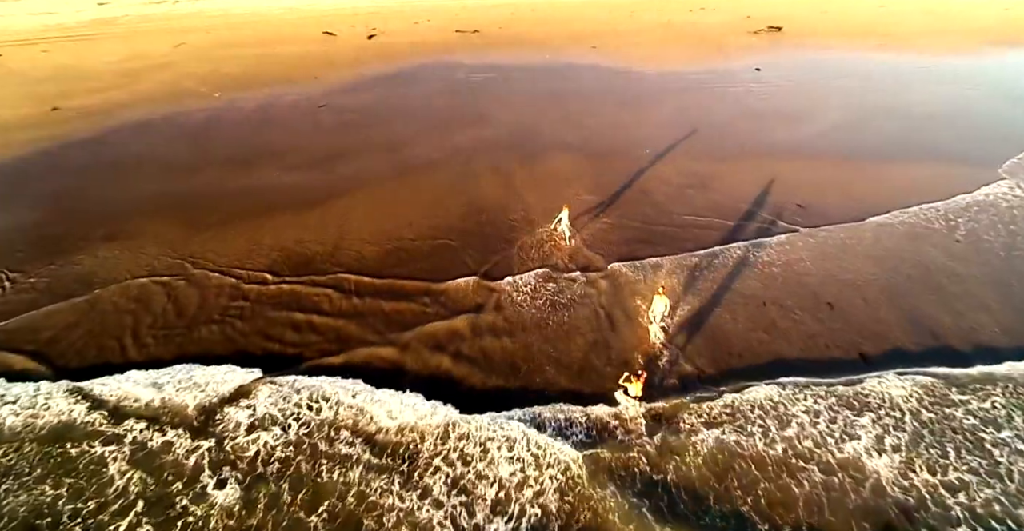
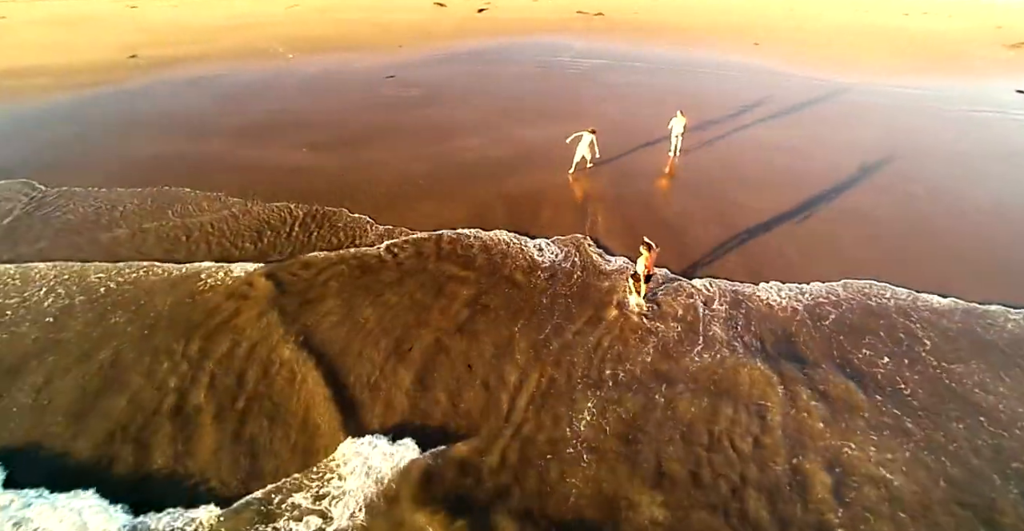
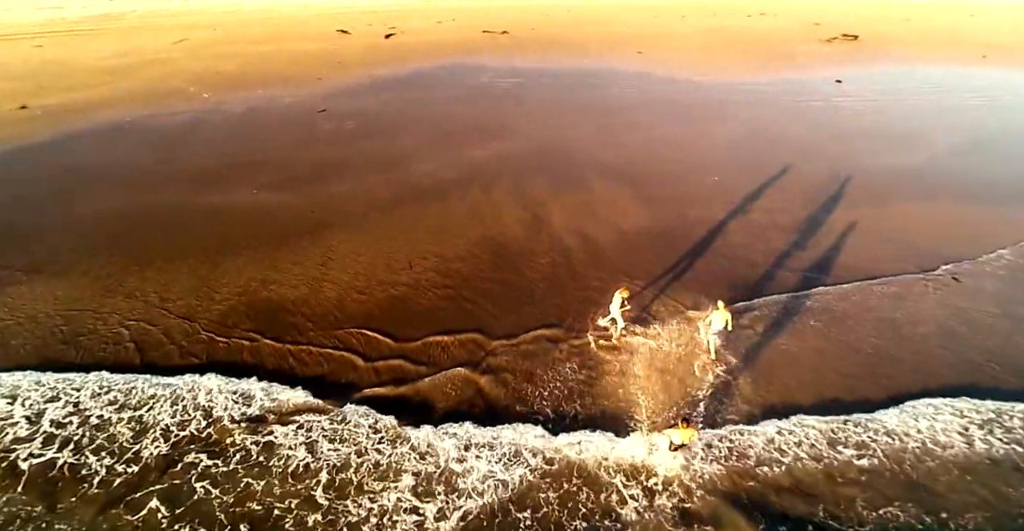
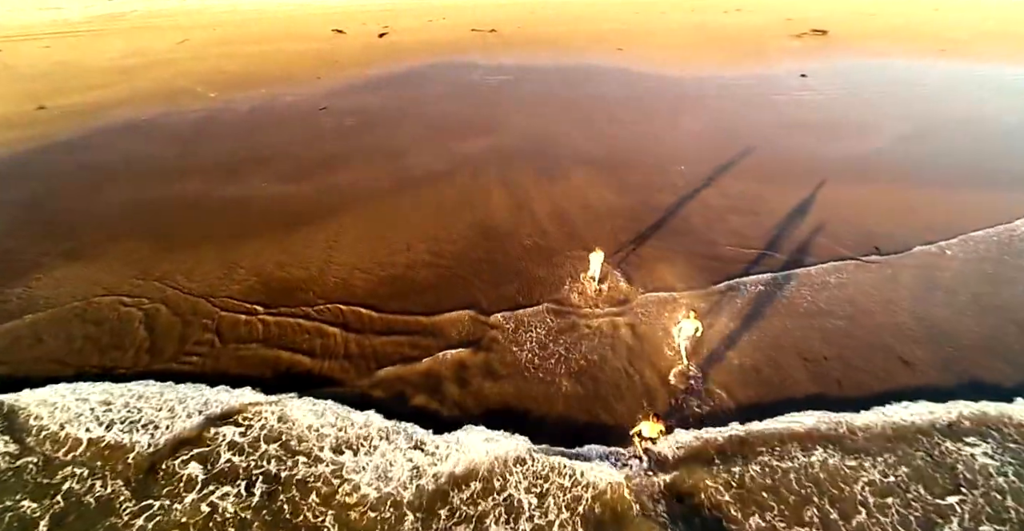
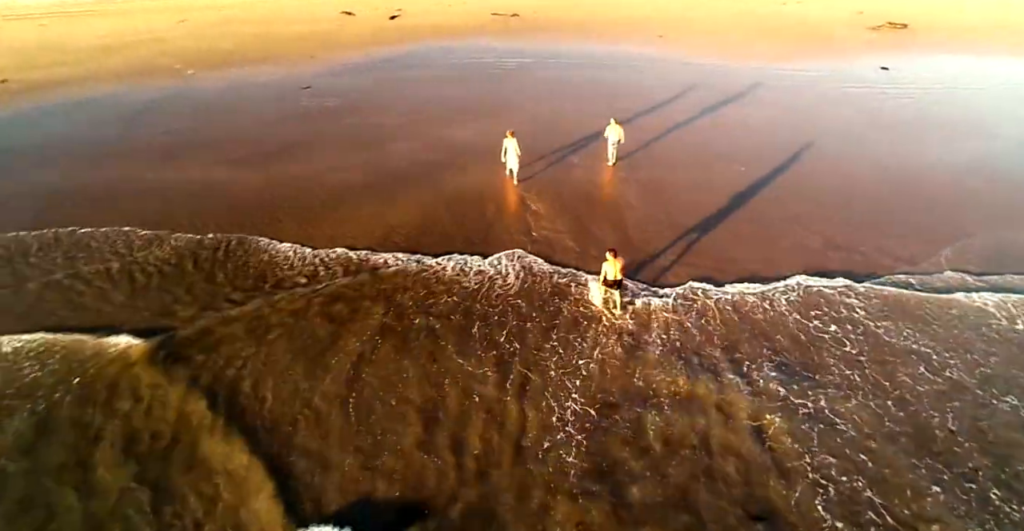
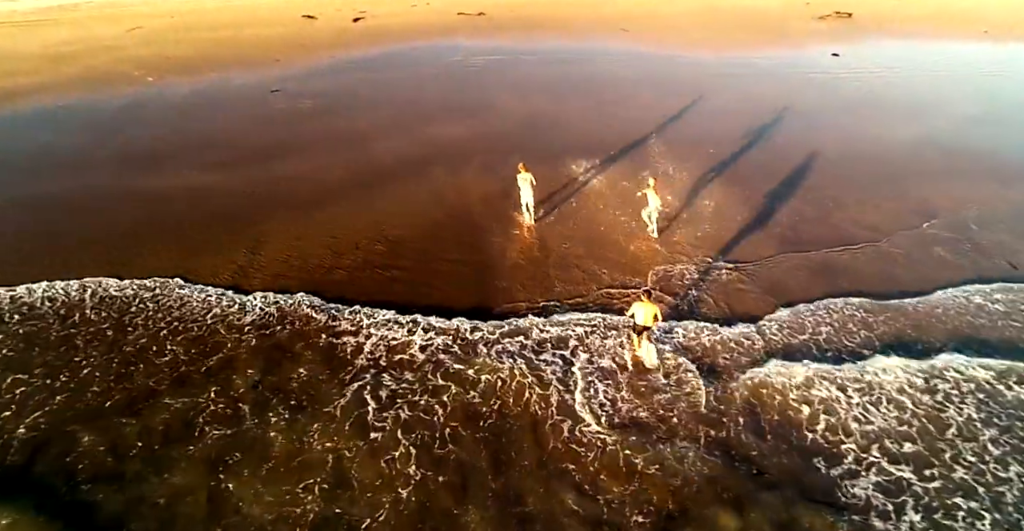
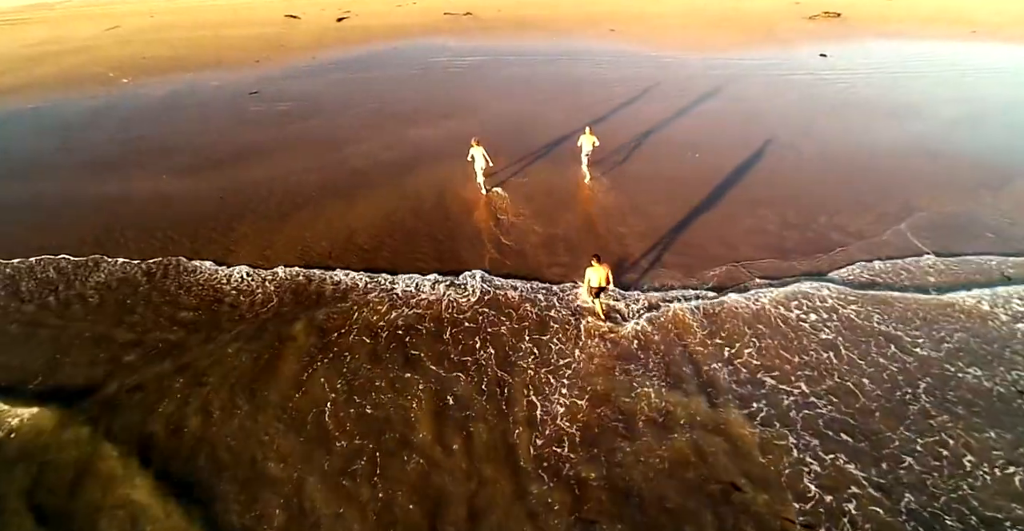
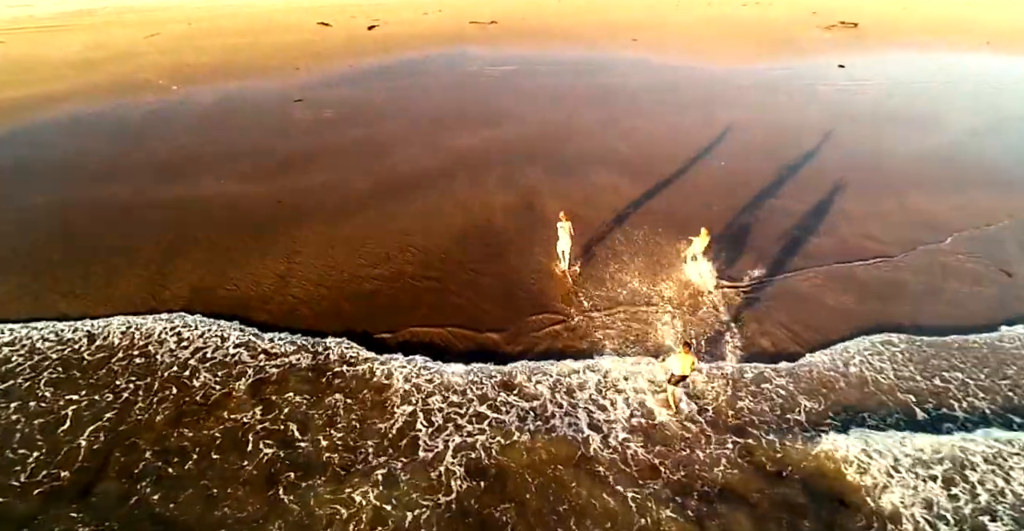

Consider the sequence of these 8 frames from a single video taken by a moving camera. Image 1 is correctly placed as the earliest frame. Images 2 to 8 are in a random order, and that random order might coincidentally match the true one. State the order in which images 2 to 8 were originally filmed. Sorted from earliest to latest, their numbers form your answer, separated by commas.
4, 3, 8, 6, 7, 5, 2
